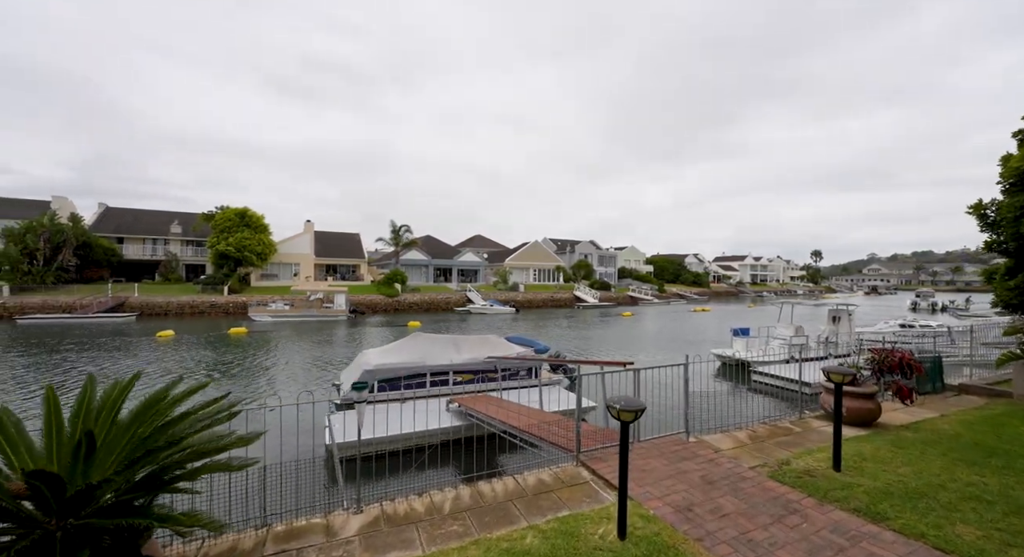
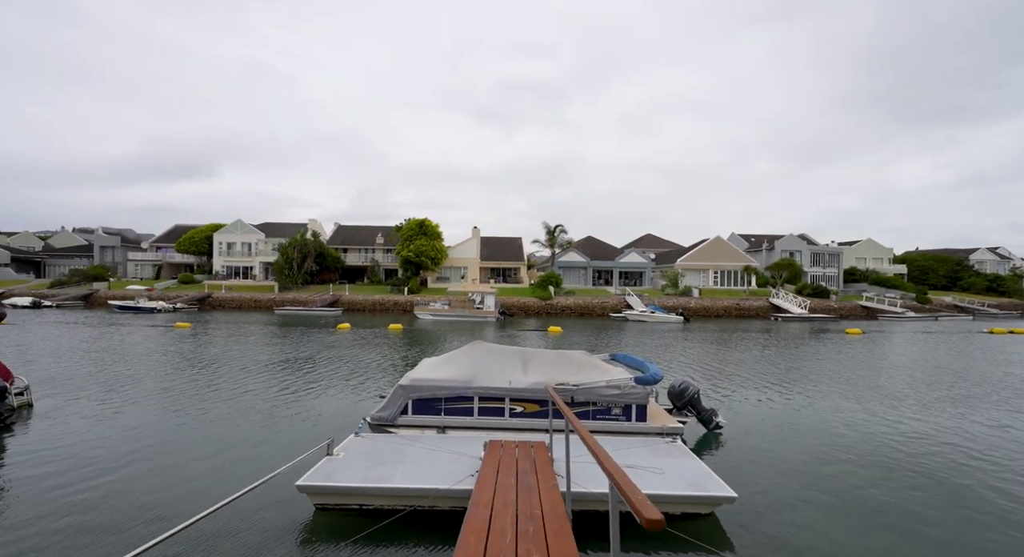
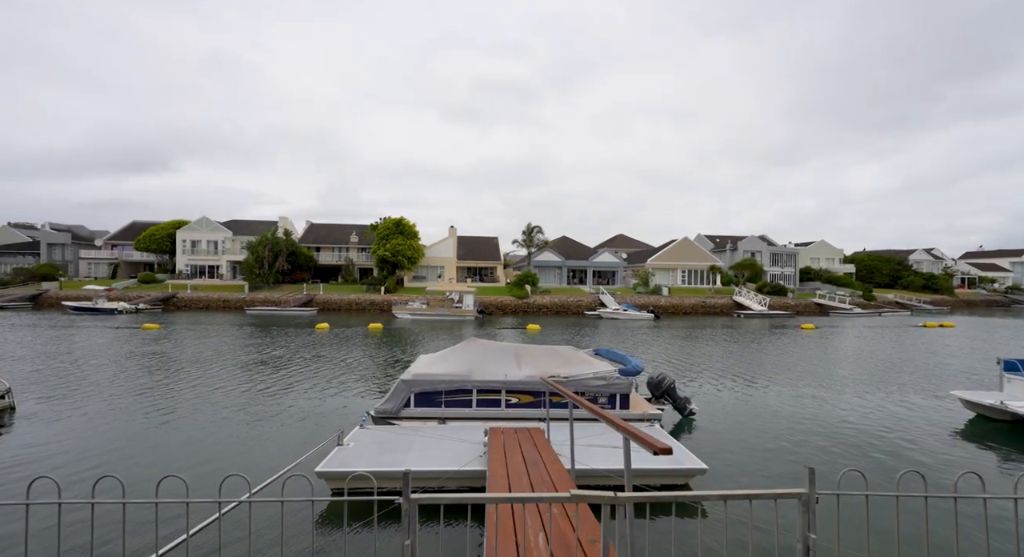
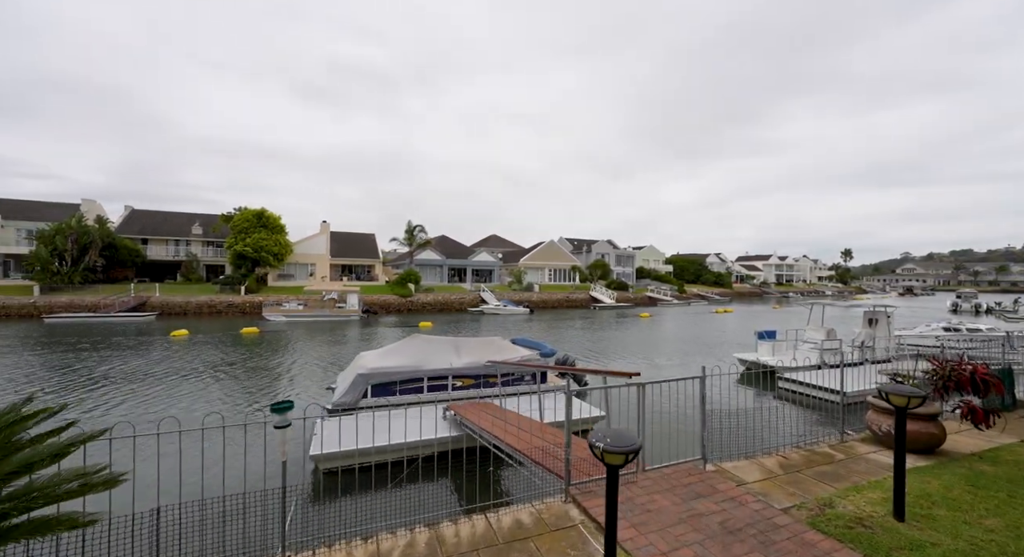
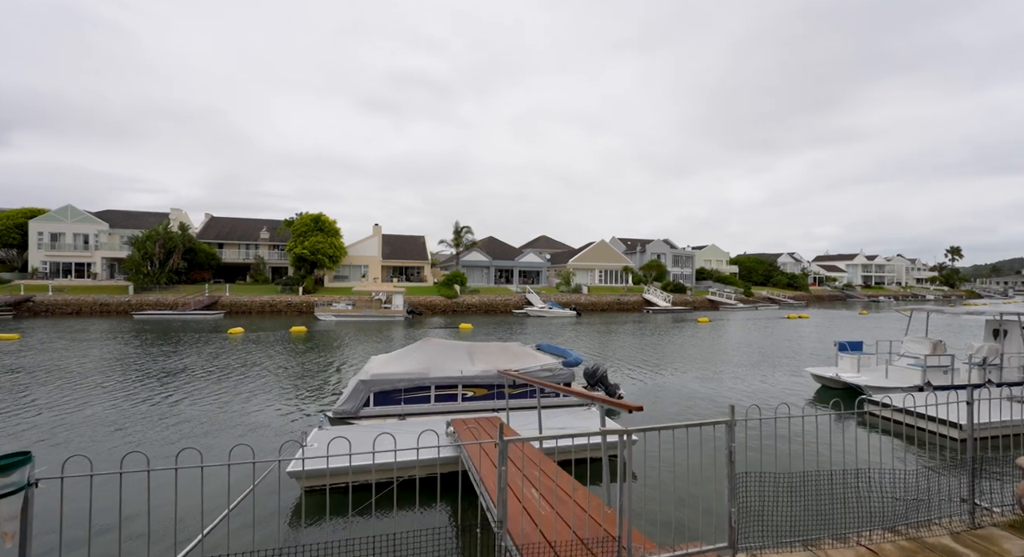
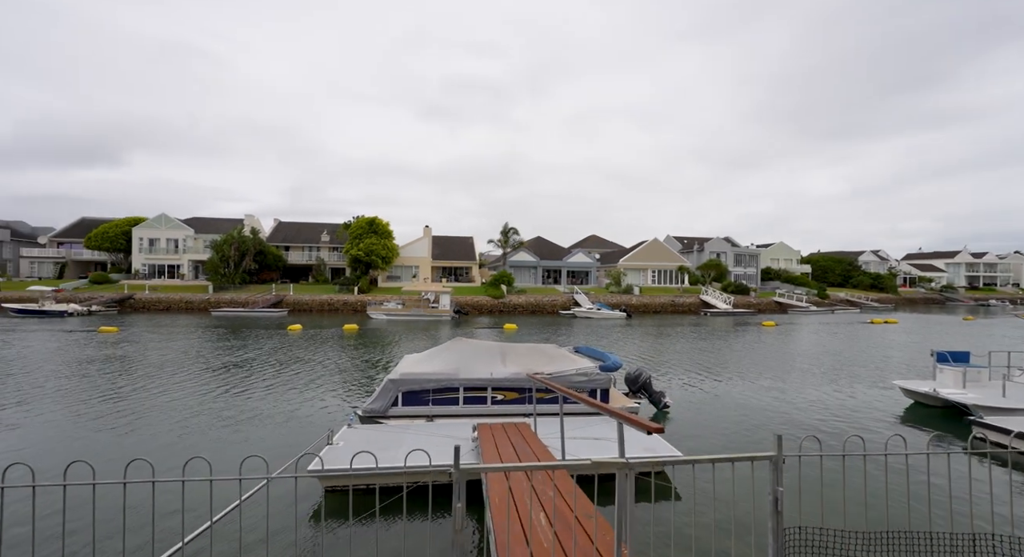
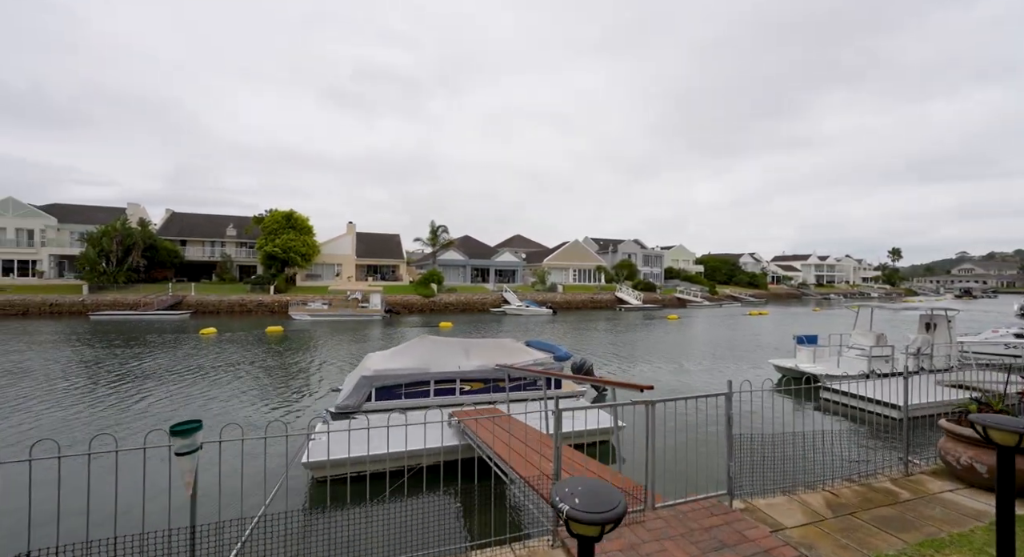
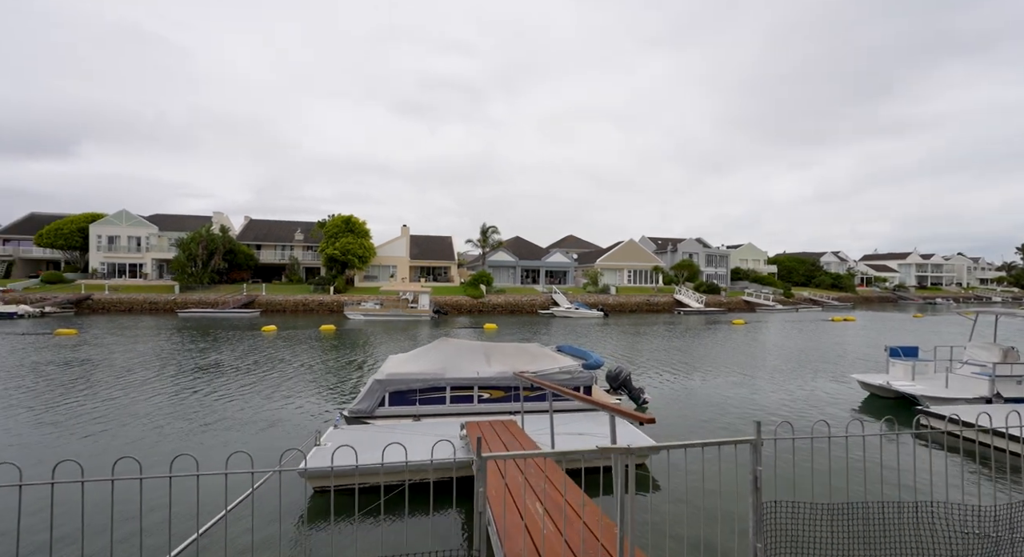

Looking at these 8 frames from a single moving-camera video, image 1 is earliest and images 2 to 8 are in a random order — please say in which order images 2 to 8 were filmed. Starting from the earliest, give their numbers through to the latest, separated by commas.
4, 7, 5, 8, 6, 3, 2
